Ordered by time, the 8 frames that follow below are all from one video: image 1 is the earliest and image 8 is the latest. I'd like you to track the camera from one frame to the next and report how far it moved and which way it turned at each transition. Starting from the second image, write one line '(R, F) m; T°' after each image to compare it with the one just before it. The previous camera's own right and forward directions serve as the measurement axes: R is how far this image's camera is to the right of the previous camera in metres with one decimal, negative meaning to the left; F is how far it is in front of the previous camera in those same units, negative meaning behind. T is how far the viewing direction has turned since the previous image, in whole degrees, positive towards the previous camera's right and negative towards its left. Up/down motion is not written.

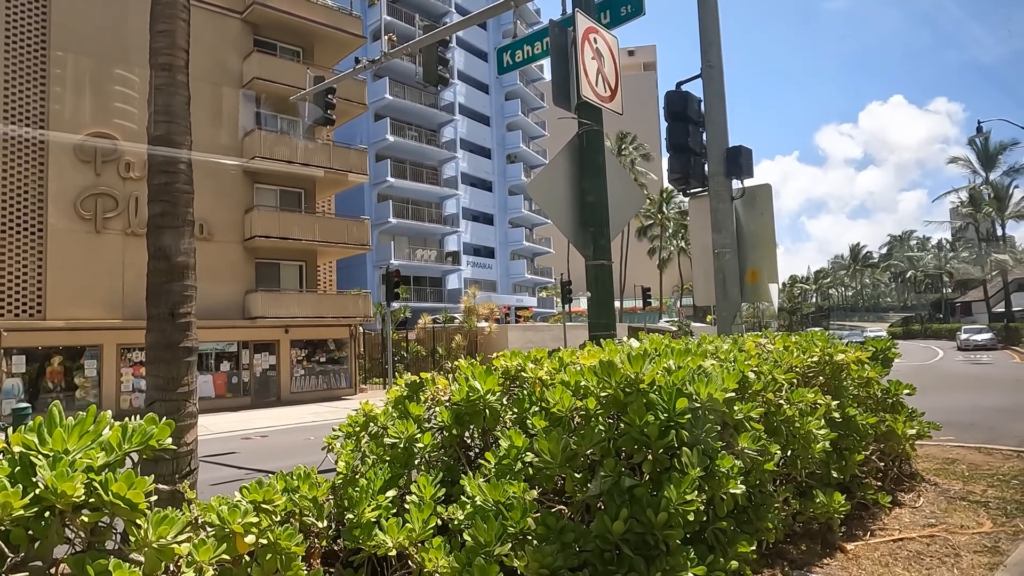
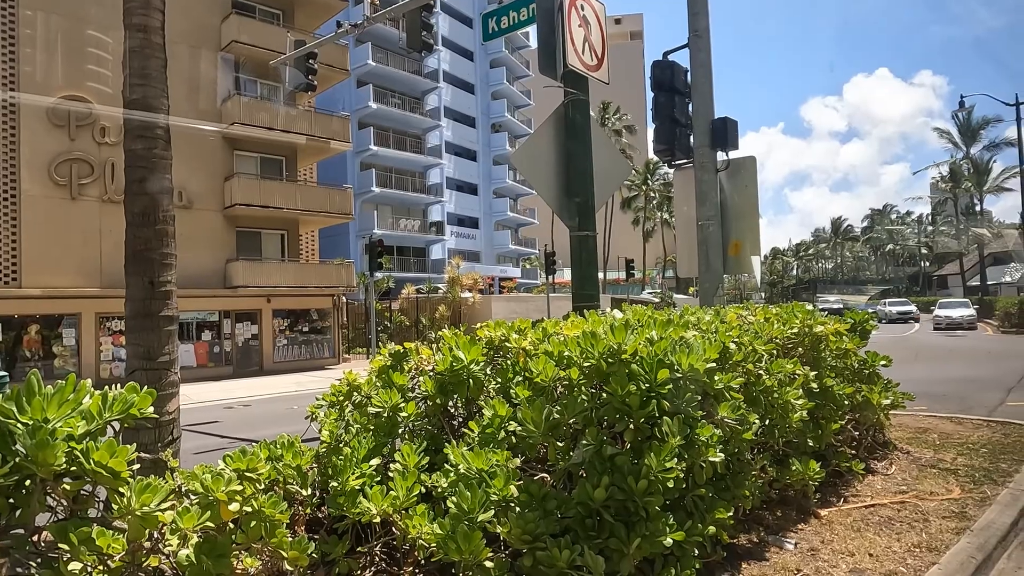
(0.0, 0.0) m; +1°
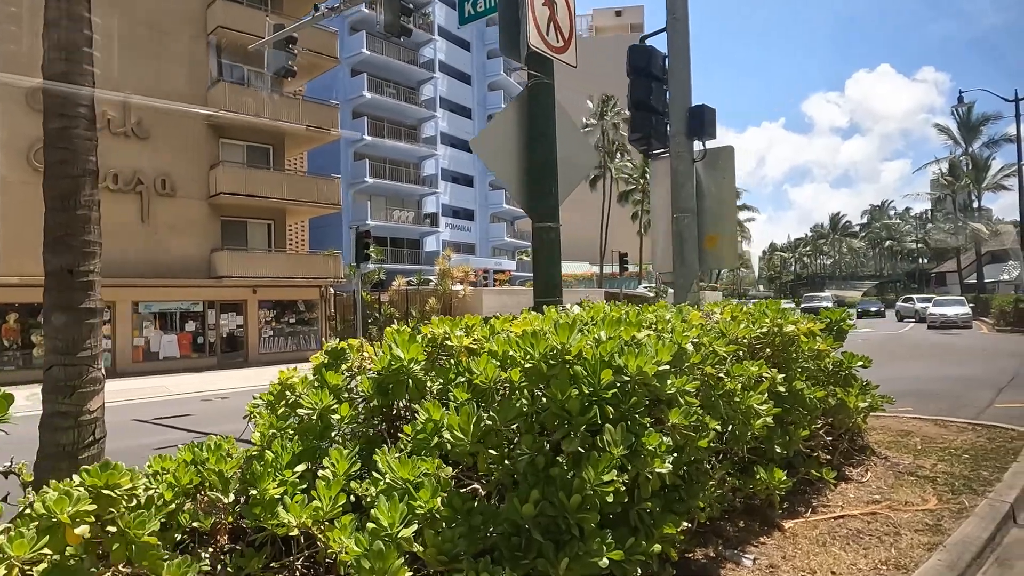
(+0.3, +0.3) m; 0°
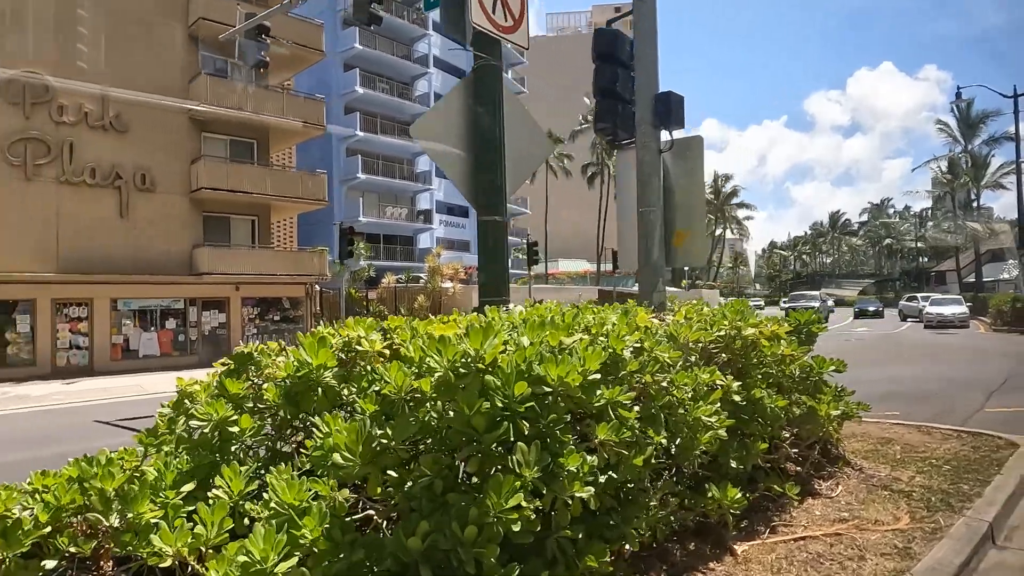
(+0.4, +0.4) m; 0°
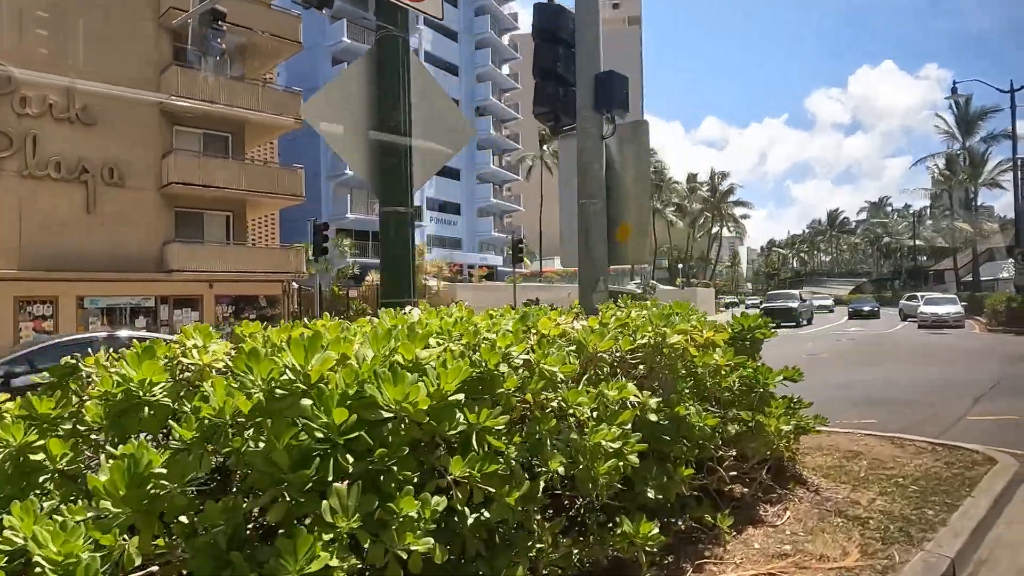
(+0.6, +0.5) m; 0°
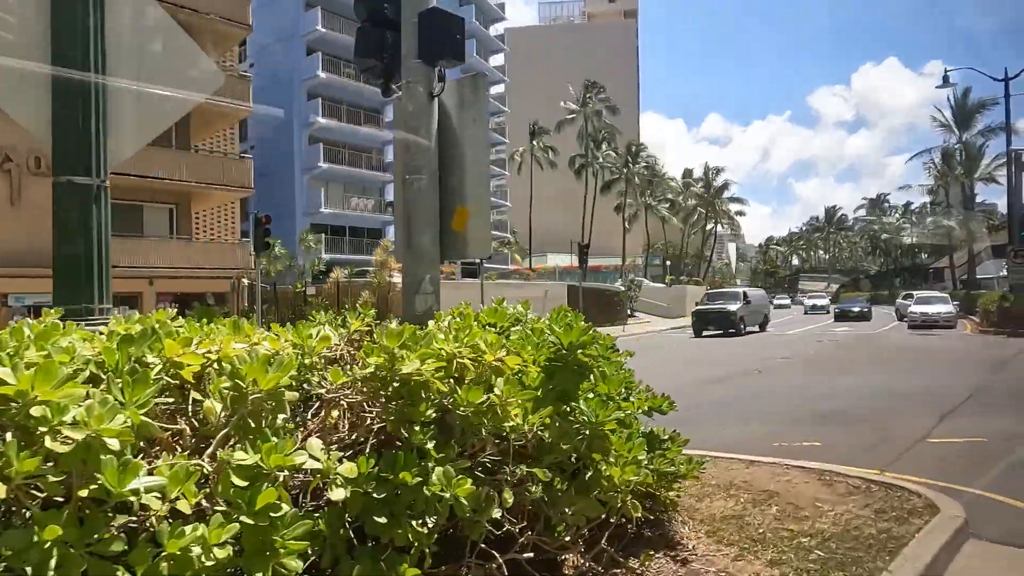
(+1.2, +1.2) m; 0°
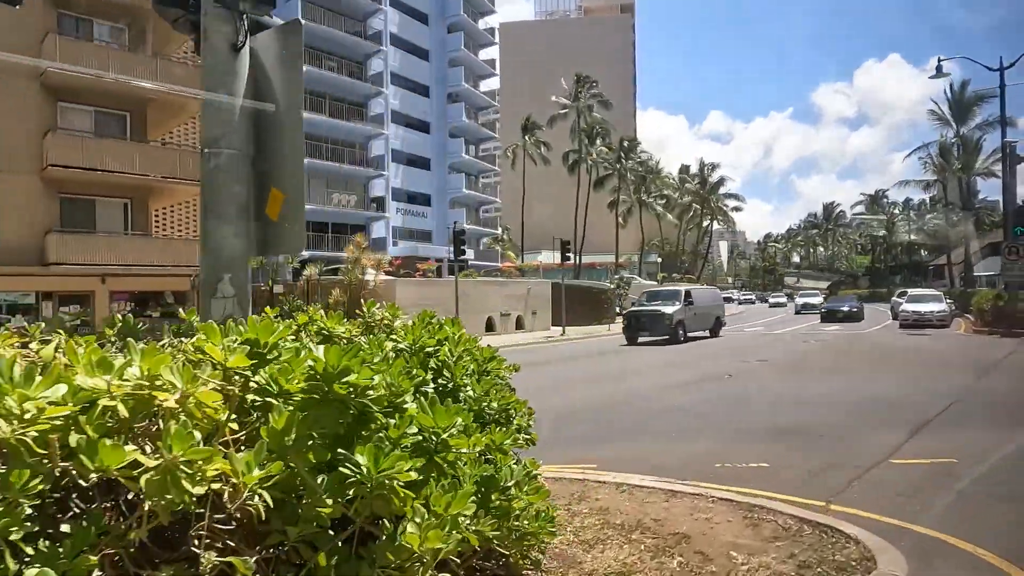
(+0.9, +0.8) m; 0°
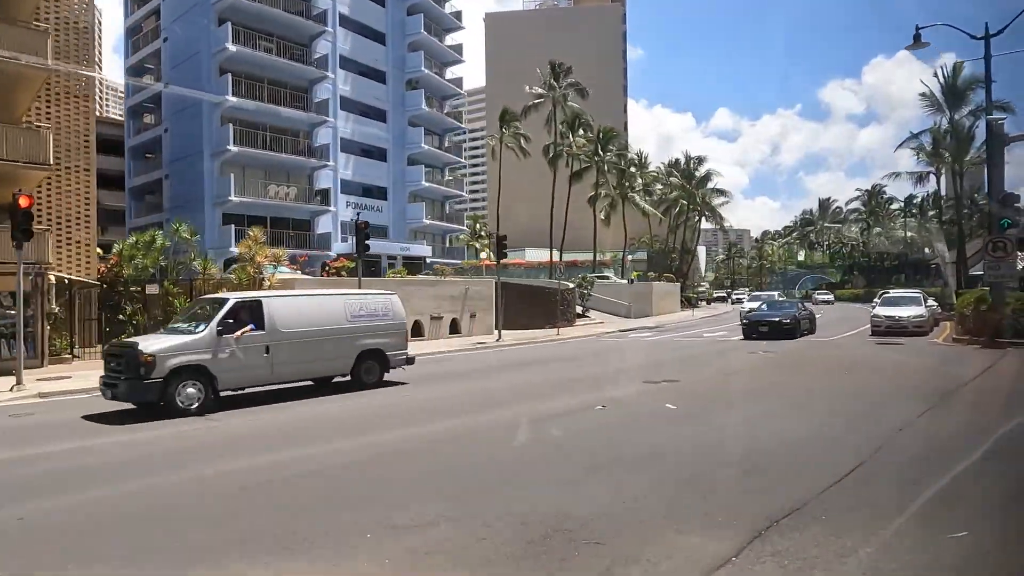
(+2.8, +2.8) m; -1°
